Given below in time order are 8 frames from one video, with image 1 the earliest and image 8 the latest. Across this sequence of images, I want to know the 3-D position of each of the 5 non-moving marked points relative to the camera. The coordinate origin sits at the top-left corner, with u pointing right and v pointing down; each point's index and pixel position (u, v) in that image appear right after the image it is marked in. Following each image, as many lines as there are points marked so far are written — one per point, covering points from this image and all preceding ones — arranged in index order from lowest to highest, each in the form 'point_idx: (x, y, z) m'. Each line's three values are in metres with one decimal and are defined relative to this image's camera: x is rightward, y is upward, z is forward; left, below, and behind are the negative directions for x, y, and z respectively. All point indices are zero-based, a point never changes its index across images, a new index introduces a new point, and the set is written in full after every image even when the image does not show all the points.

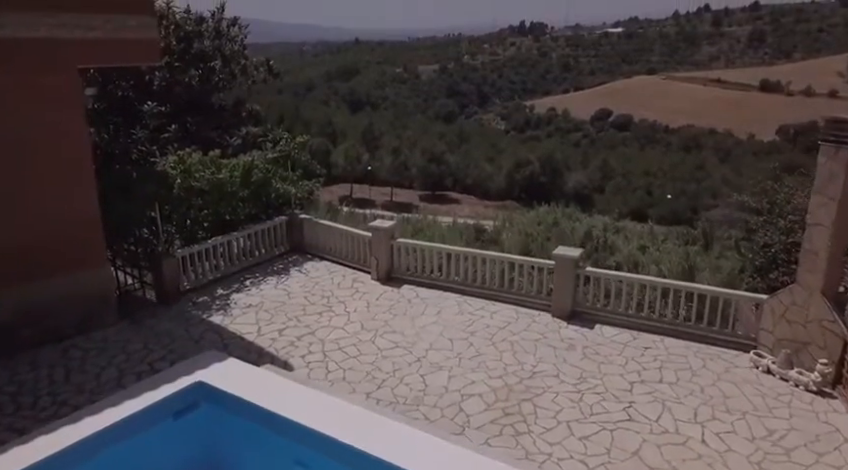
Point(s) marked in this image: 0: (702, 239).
0: (+7.8, 0.0, +17.4) m
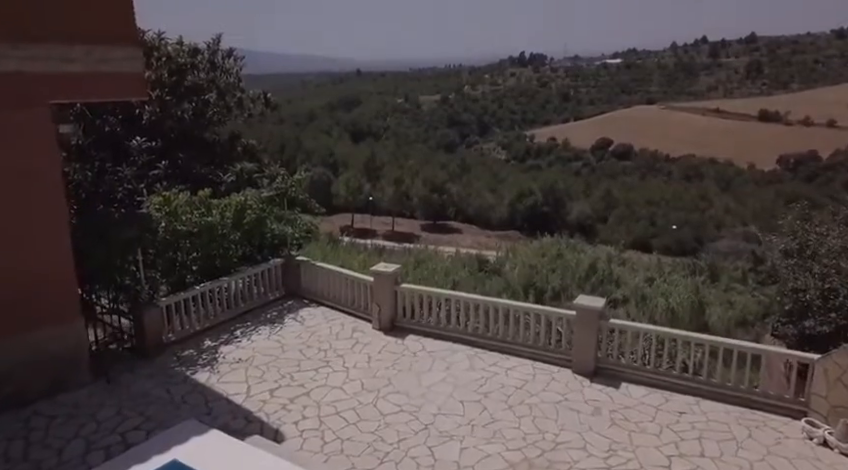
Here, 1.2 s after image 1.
0: (+7.9, -0.9, +17.1) m
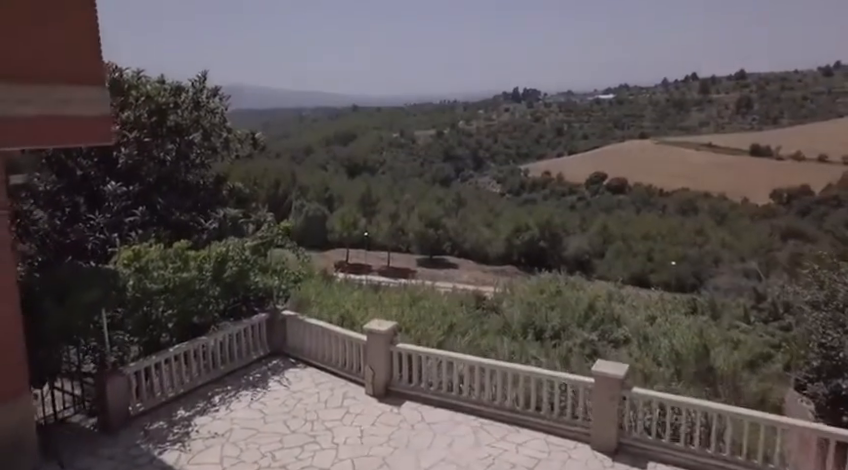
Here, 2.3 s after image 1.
0: (+7.8, -1.9, +16.8) m
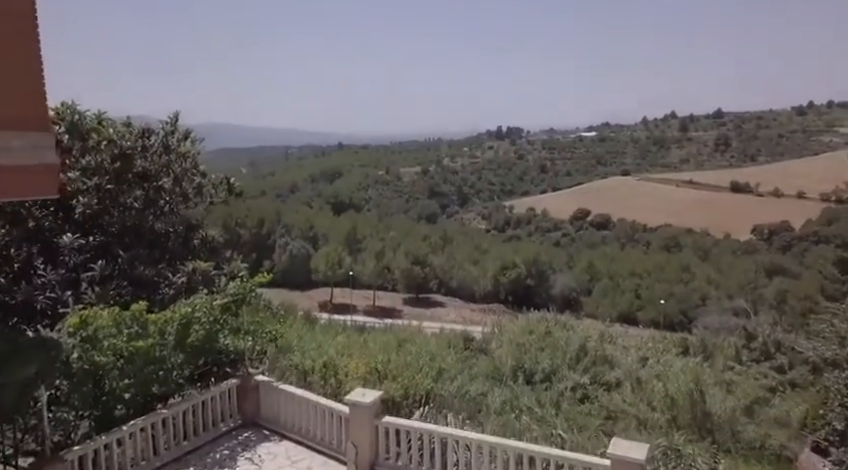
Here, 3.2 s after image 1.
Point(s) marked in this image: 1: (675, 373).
0: (+7.4, -2.9, +16.5) m
1: (+4.5, -2.5, +11.1) m
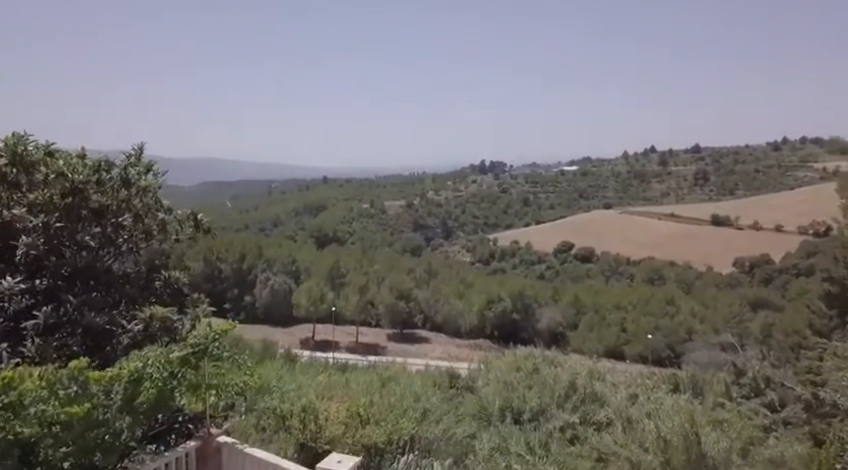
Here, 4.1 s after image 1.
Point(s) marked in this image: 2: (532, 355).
0: (+7.0, -3.8, +16.2) m
1: (+4.3, -3.1, +10.8) m
2: (+2.9, -3.2, +16.2) m
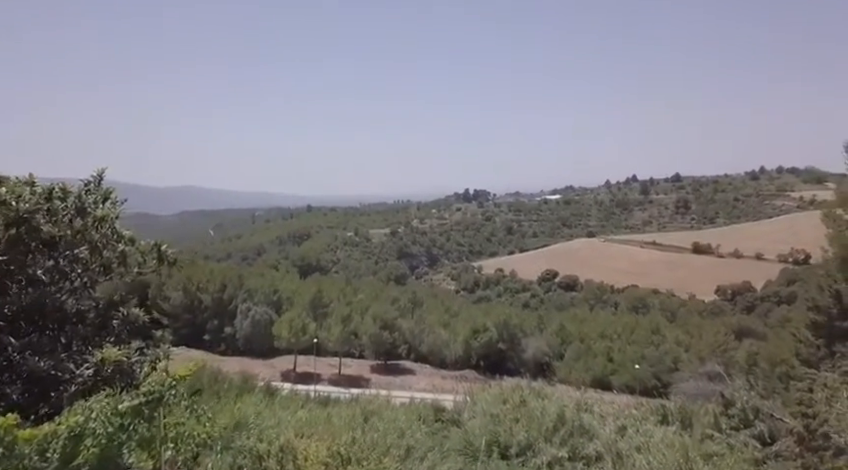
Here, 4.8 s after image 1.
0: (+6.6, -4.6, +15.9) m
1: (+4.0, -3.6, +10.4) m
2: (+2.4, -3.9, +15.9) m
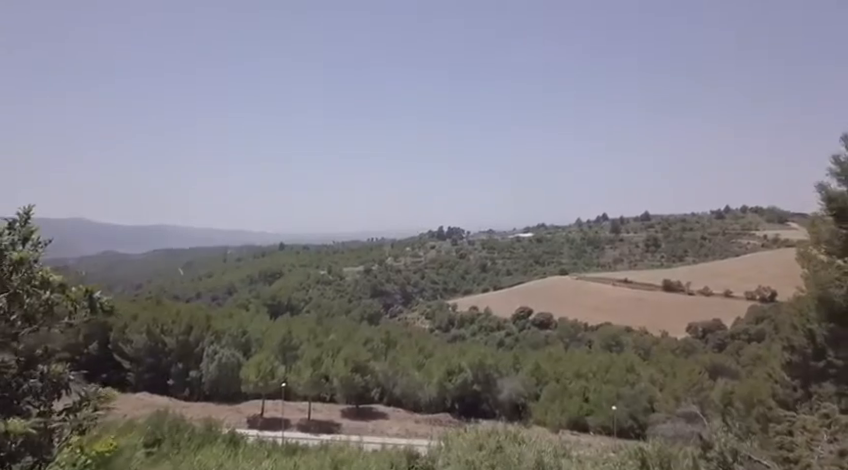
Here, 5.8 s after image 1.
0: (+5.9, -5.6, +15.5) m
1: (+3.5, -4.3, +10.0) m
2: (+1.8, -4.9, +15.3) m
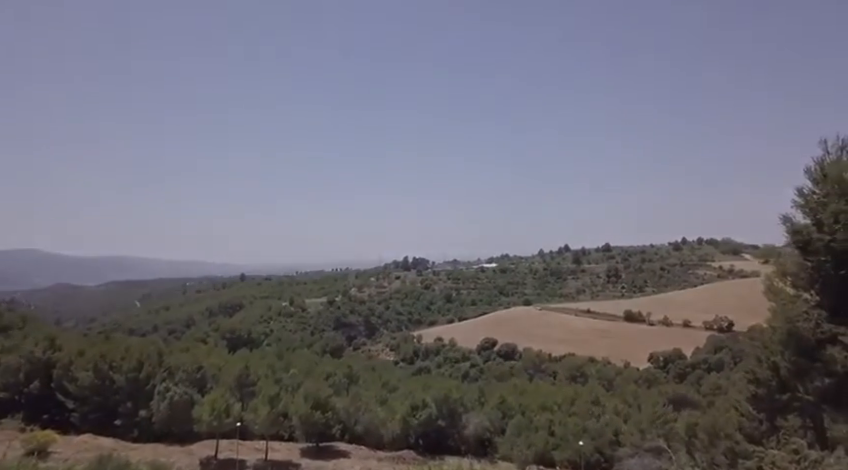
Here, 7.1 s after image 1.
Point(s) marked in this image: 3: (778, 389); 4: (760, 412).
0: (+5.0, -6.4, +15.1) m
1: (+3.0, -4.8, +9.6) m
2: (+0.9, -5.7, +14.7) m
3: (+8.2, -3.6, +14.2) m
4: (+8.1, -4.3, +14.8) m
